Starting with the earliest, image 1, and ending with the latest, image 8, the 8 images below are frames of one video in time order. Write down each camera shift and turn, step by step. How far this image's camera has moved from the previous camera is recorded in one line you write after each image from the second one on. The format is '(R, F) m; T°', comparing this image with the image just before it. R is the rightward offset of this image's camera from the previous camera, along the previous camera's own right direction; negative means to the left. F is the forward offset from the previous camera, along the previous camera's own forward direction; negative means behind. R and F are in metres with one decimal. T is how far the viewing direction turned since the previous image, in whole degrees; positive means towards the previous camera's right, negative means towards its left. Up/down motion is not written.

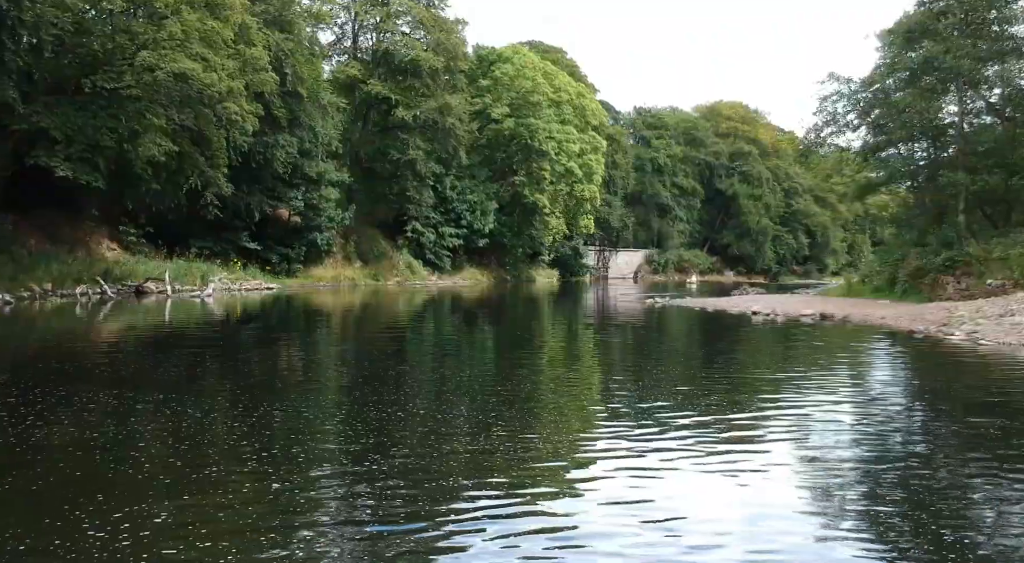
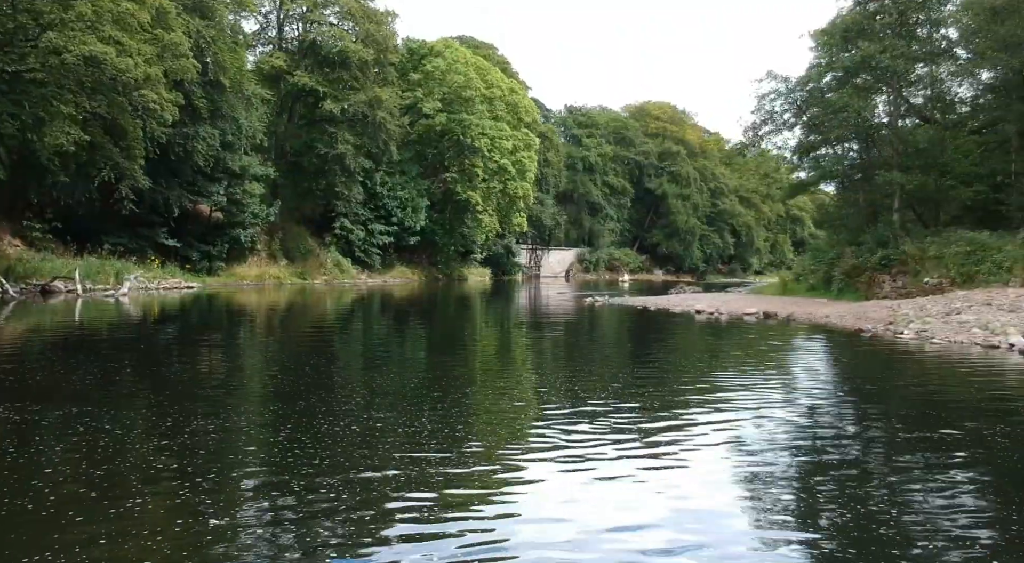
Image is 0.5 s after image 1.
(-0.4, +1.1) m; +4°
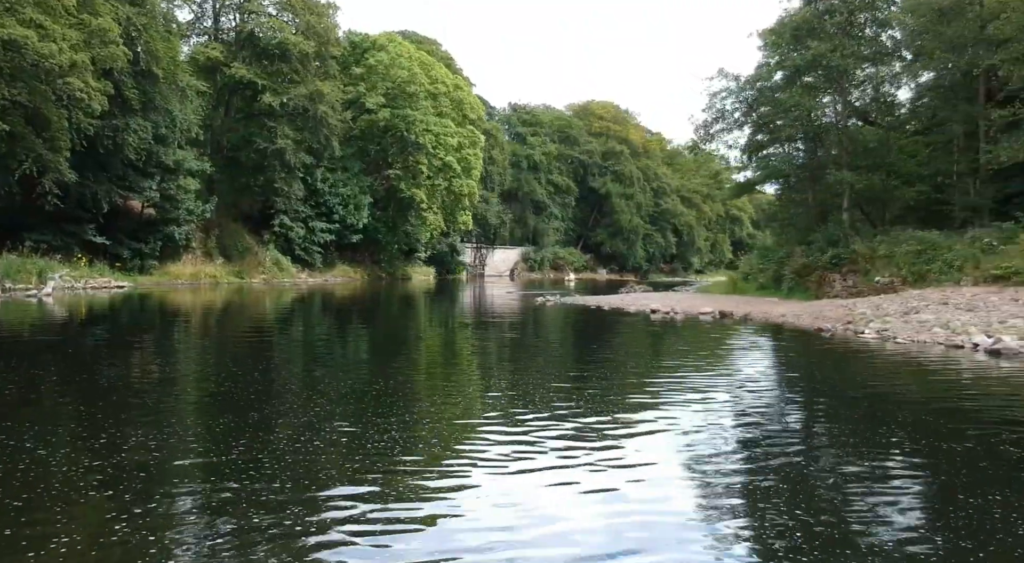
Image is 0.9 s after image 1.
(-0.3, +0.9) m; +4°
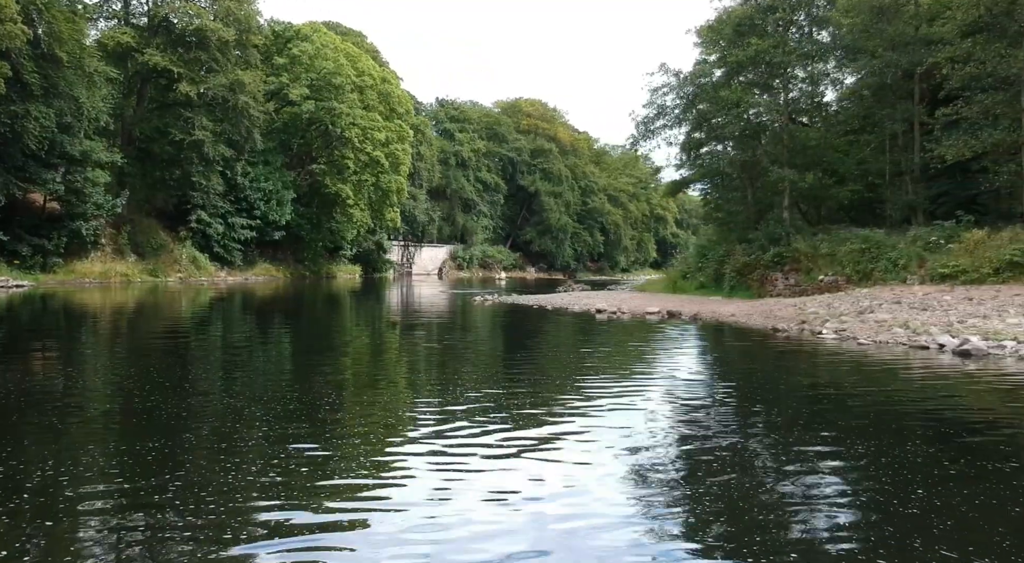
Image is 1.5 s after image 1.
(-0.5, +1.4) m; +5°
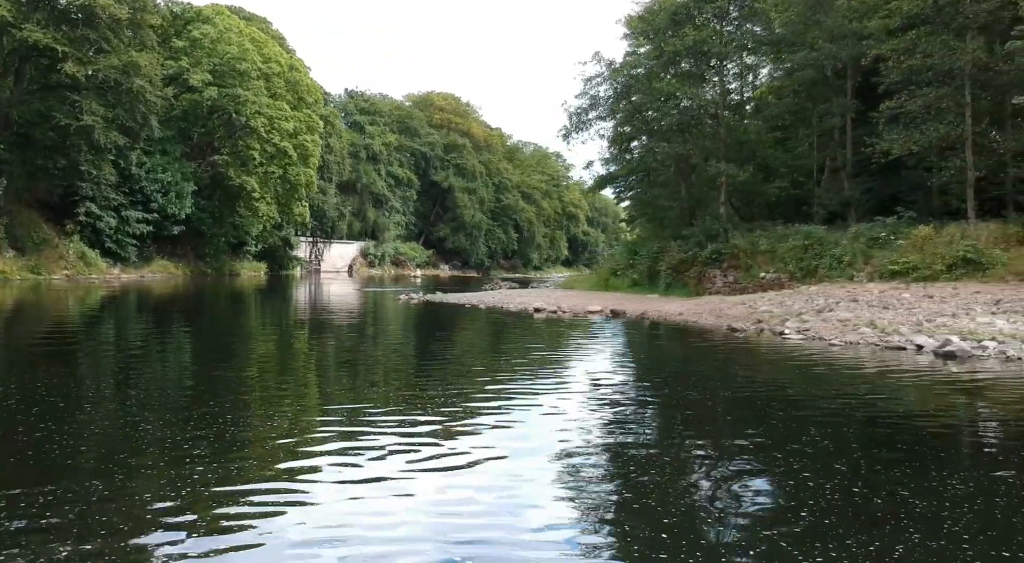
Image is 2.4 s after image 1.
(-0.7, +2.1) m; +6°
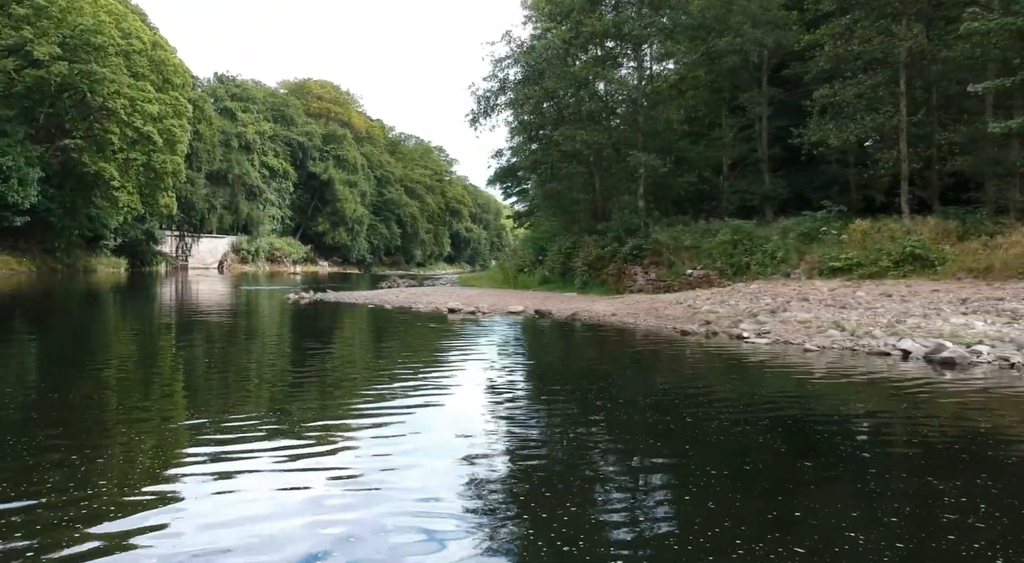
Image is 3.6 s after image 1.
(-0.9, +2.9) m; +8°
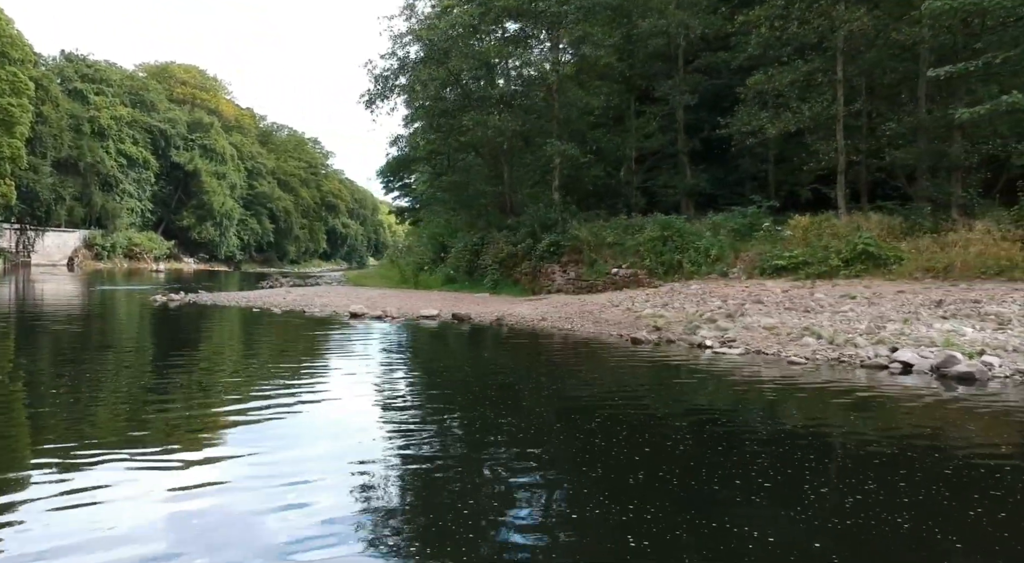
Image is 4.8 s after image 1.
(-0.9, +2.9) m; +8°
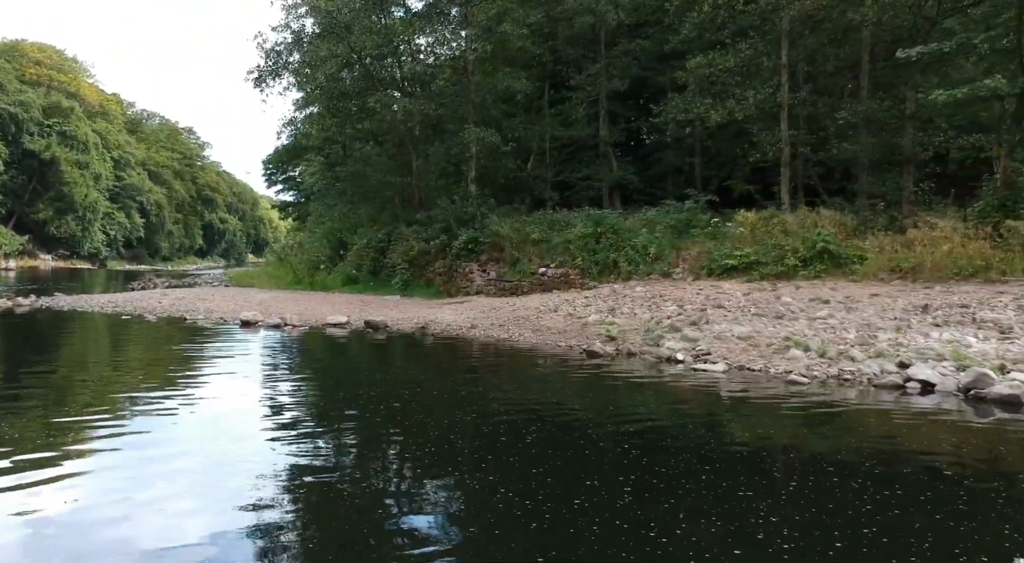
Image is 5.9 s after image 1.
(-0.7, +2.7) m; +7°
